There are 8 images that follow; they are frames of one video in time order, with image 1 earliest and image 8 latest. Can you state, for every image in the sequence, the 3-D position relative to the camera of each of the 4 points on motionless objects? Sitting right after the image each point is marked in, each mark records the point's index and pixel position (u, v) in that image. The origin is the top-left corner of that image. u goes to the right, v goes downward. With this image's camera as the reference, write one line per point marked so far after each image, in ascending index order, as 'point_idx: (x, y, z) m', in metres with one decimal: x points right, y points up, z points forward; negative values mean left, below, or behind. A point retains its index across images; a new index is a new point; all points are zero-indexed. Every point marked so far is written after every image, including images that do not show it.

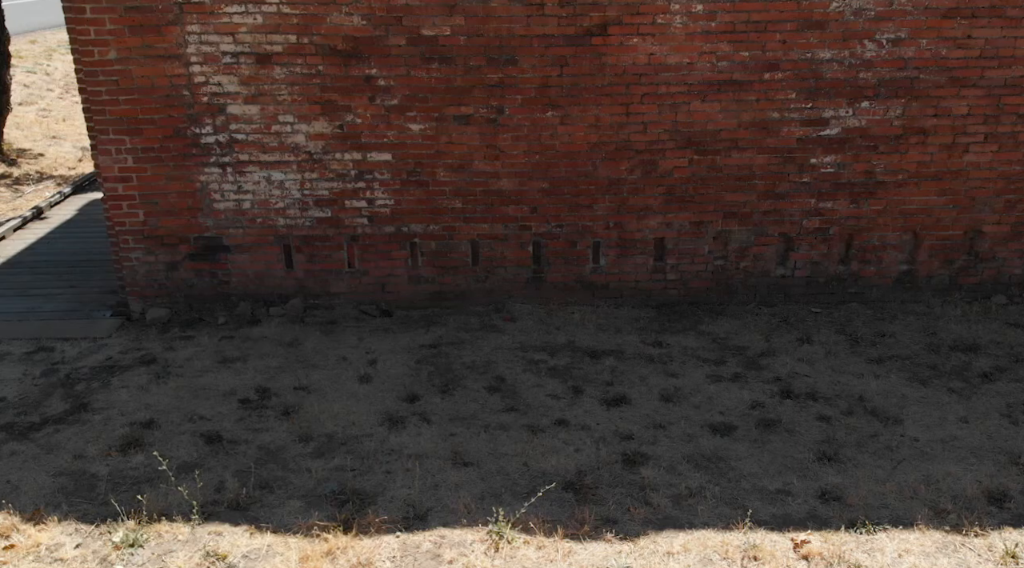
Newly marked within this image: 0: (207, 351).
0: (-2.1, -0.5, +6.1) m
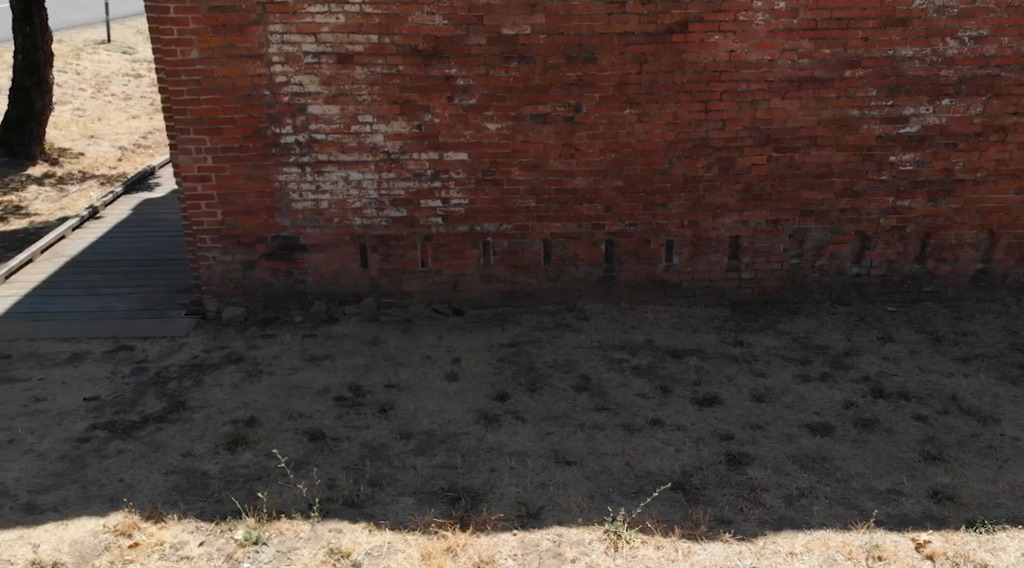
0: (-1.5, -0.5, +6.1) m
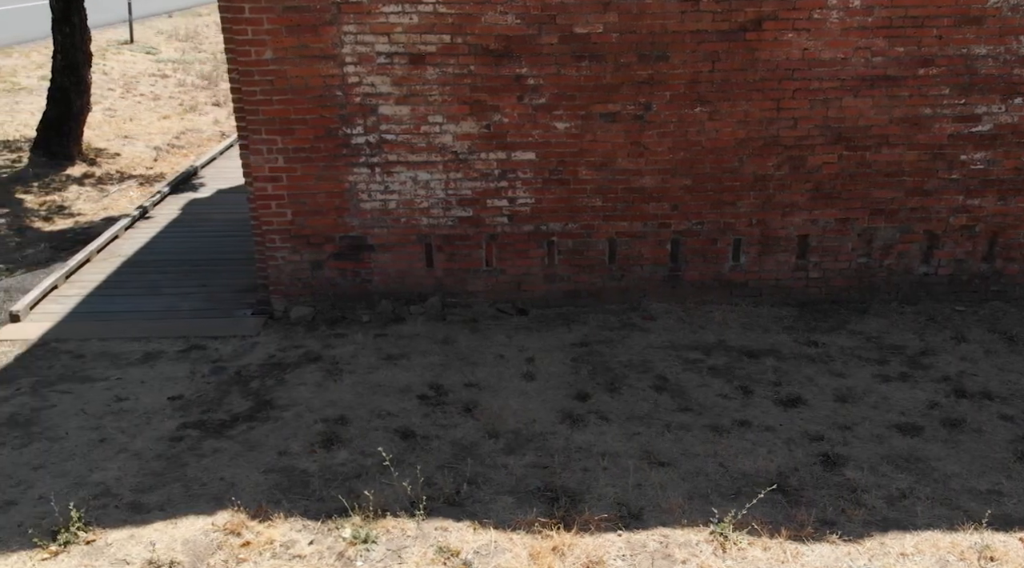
0: (-1.0, -0.5, +6.1) m
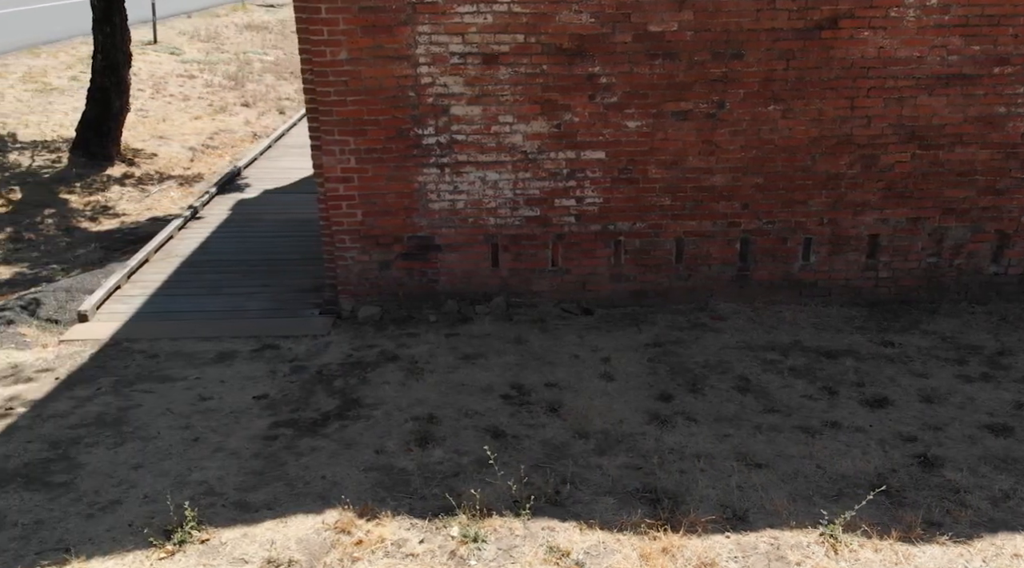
0: (-0.5, -0.5, +6.2) m
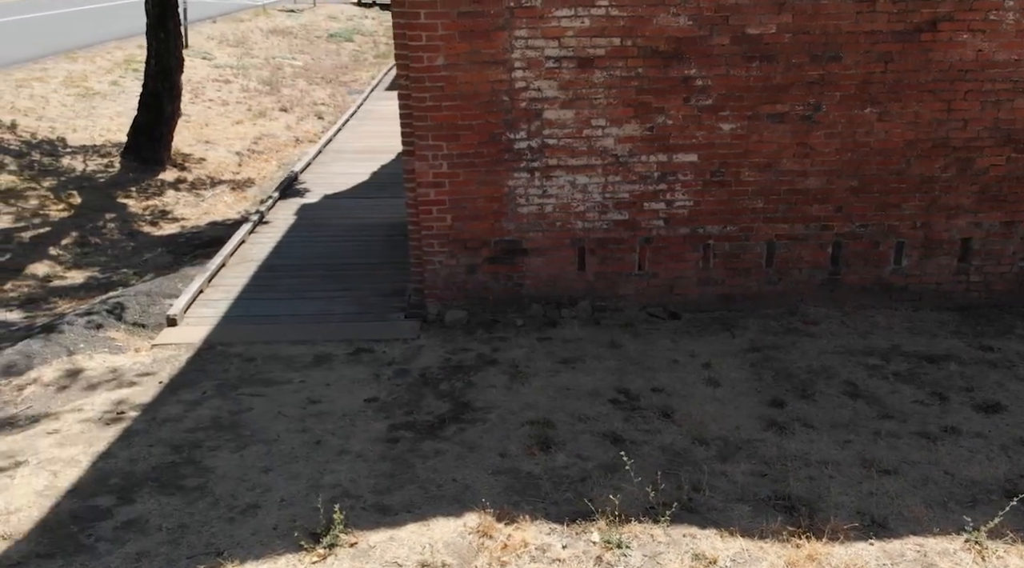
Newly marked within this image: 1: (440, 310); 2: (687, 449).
0: (+0.2, -0.5, +6.1) m
1: (-0.6, -0.2, +7.1) m
2: (+1.0, -0.9, +4.9) m
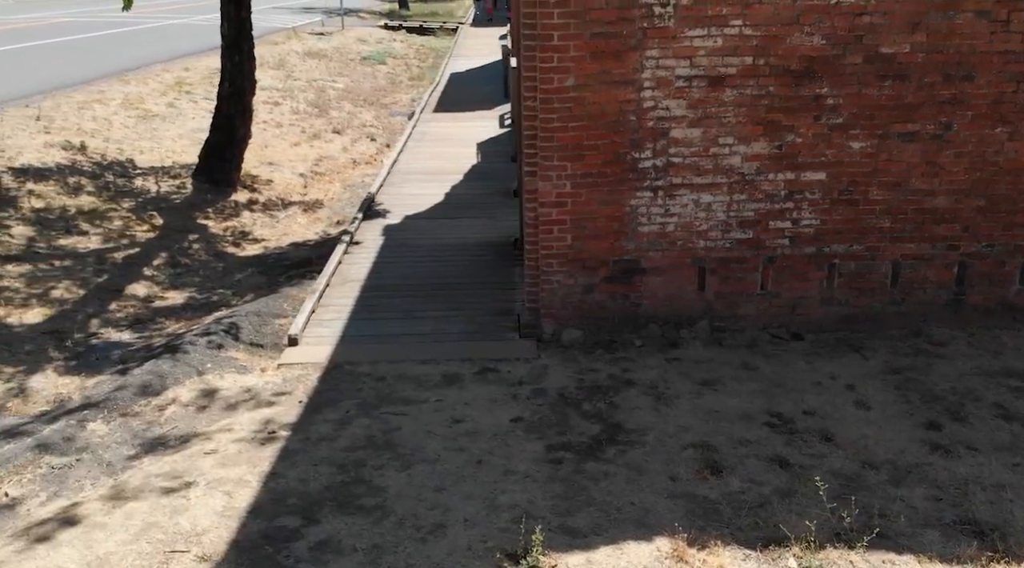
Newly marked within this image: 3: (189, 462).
0: (+1.1, -0.6, +6.1) m
1: (+0.4, -0.4, +7.0) m
2: (+1.9, -1.0, +4.8) m
3: (-1.8, -1.0, +5.0) m
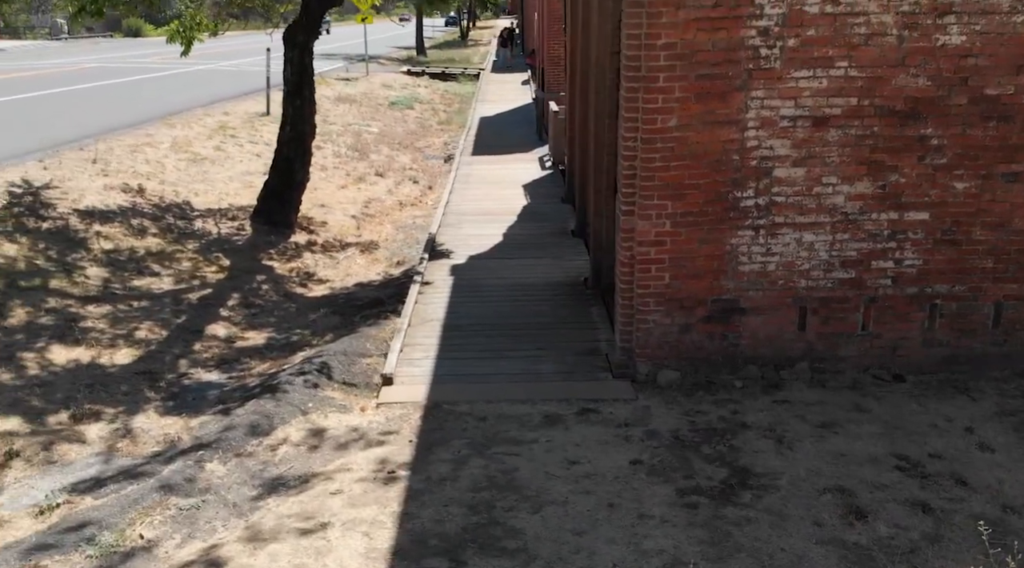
0: (+1.9, -0.9, +6.0) m
1: (+1.1, -0.7, +7.0) m
2: (+2.6, -1.2, +4.7) m
3: (-1.1, -1.2, +5.0) m
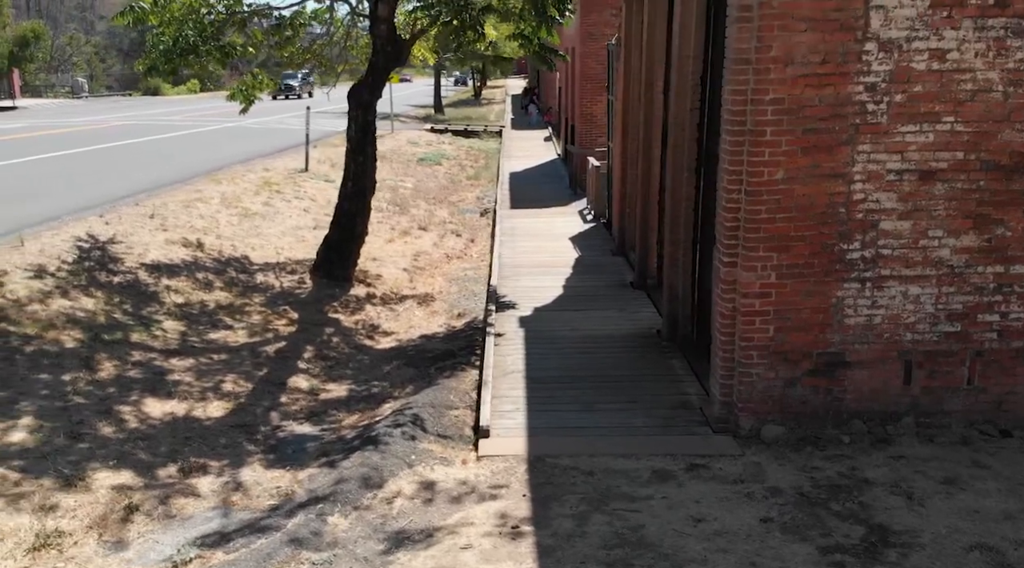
0: (+2.7, -1.3, +5.9) m
1: (+1.9, -1.1, +6.9) m
2: (+3.4, -1.5, +4.6) m
3: (-0.3, -1.5, +5.0) m
